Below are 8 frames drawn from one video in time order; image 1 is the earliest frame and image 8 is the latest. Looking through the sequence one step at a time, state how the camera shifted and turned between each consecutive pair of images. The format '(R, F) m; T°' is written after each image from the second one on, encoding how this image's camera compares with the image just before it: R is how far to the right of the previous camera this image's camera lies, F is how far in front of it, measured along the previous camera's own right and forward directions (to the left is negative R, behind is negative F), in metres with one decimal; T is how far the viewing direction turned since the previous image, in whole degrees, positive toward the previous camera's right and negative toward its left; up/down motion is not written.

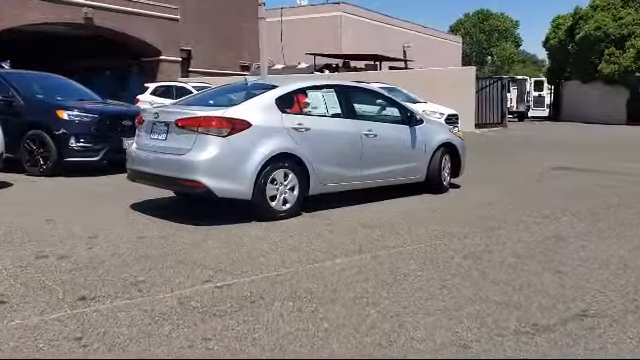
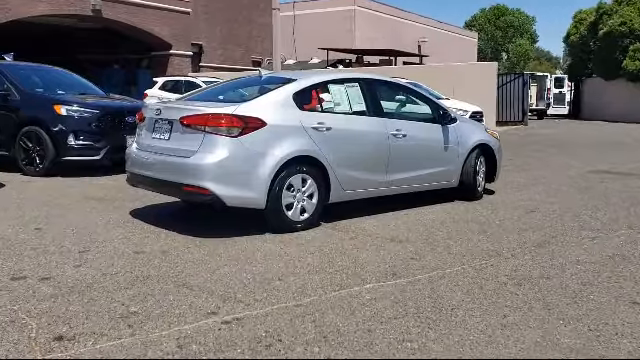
(-0.1, +0.9) m; -1°
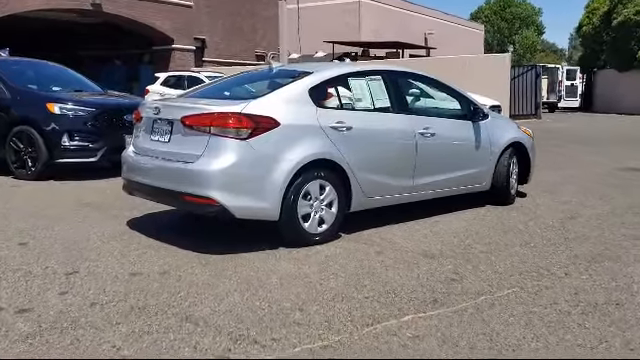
(-0.2, +0.8) m; 0°
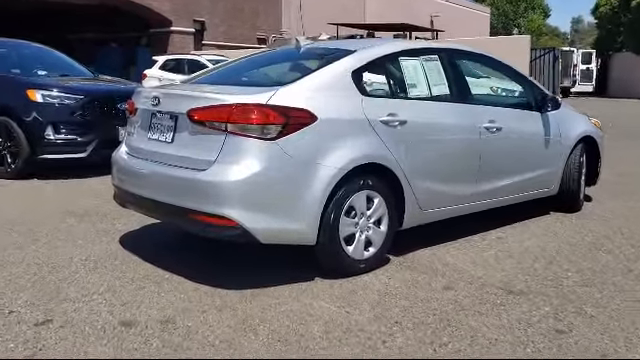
(-0.4, +1.4) m; 0°
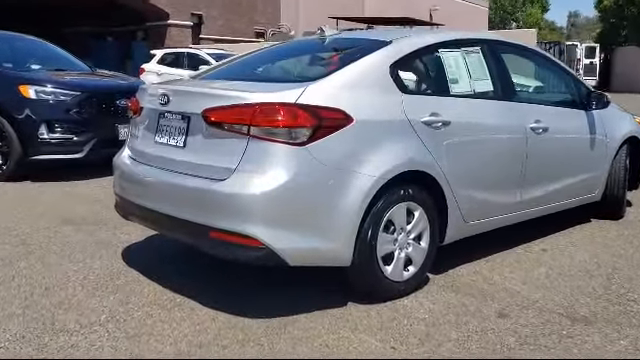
(-0.2, +0.6) m; 0°
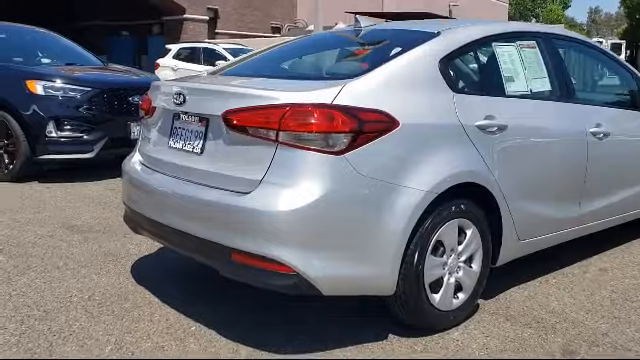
(-0.1, +0.5) m; -1°
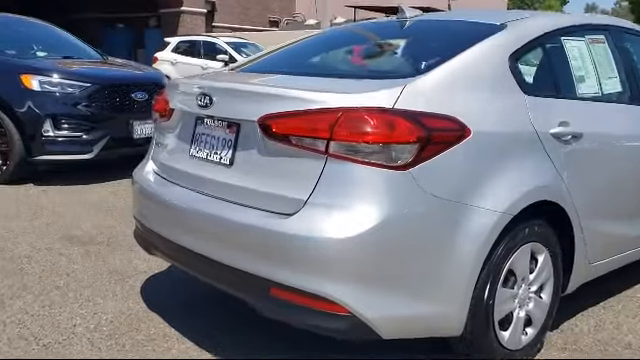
(-0.3, +0.5) m; +1°
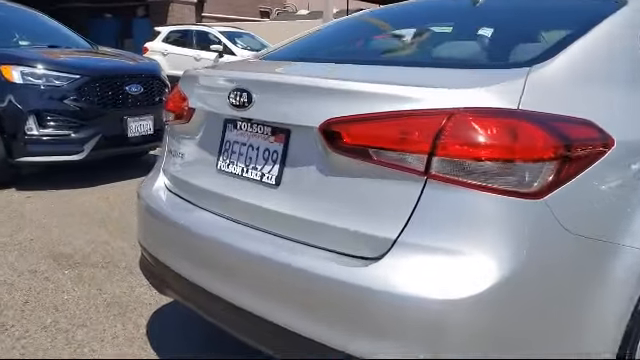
(-0.3, +0.7) m; +1°
